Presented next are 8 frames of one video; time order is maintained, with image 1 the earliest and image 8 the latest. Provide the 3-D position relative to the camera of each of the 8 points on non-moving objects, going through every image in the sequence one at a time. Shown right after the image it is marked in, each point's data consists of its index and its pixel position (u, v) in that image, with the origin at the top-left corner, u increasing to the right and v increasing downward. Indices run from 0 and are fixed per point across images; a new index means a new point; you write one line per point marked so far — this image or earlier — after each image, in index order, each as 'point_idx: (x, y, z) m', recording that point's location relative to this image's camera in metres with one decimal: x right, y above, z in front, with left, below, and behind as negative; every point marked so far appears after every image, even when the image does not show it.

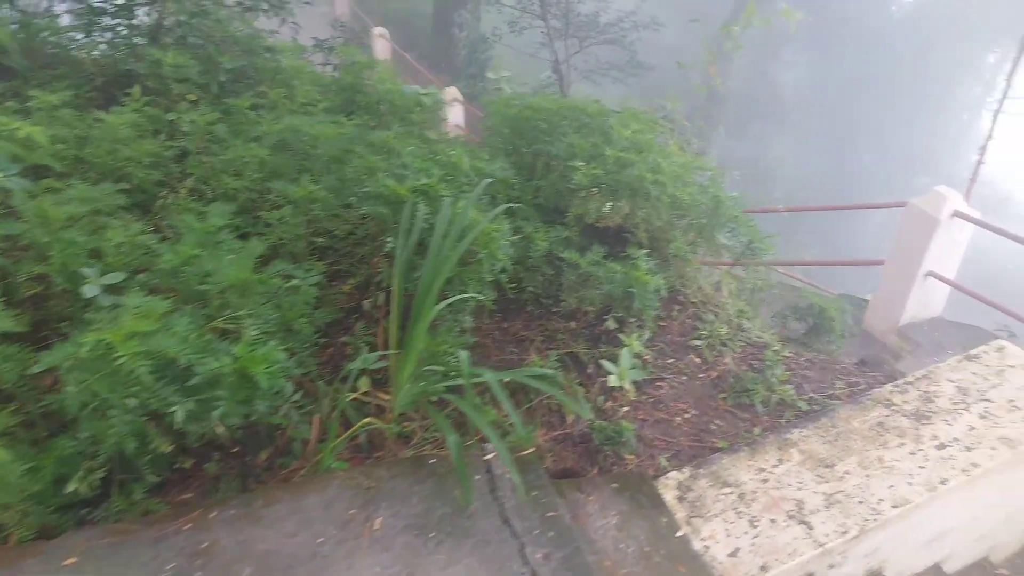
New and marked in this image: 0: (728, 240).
0: (+0.8, +0.2, +2.6) m
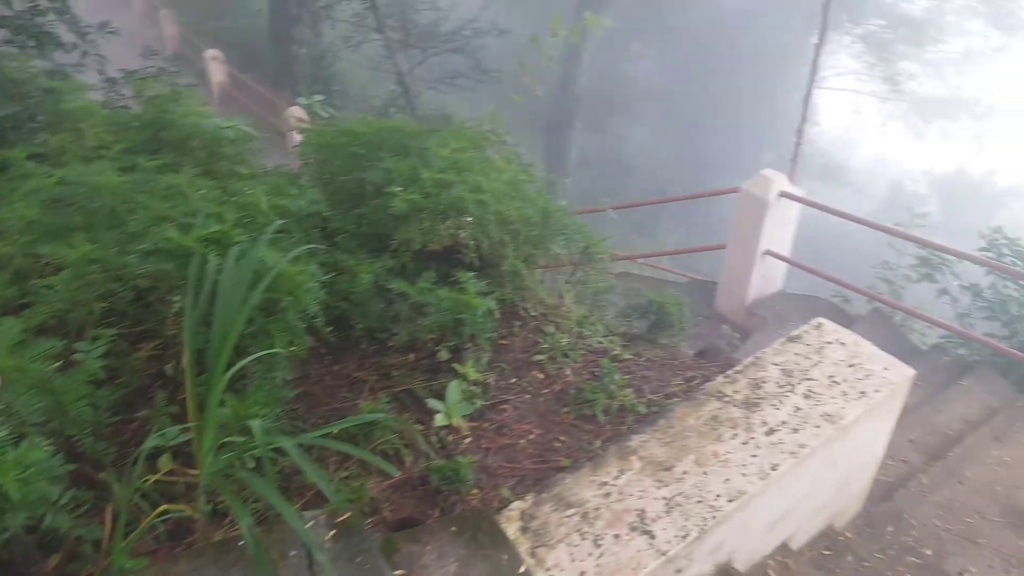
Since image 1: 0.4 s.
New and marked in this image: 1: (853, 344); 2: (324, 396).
0: (+0.2, +0.1, +2.6) m
1: (+1.1, -0.2, +2.2) m
2: (-0.5, -0.3, +1.9) m
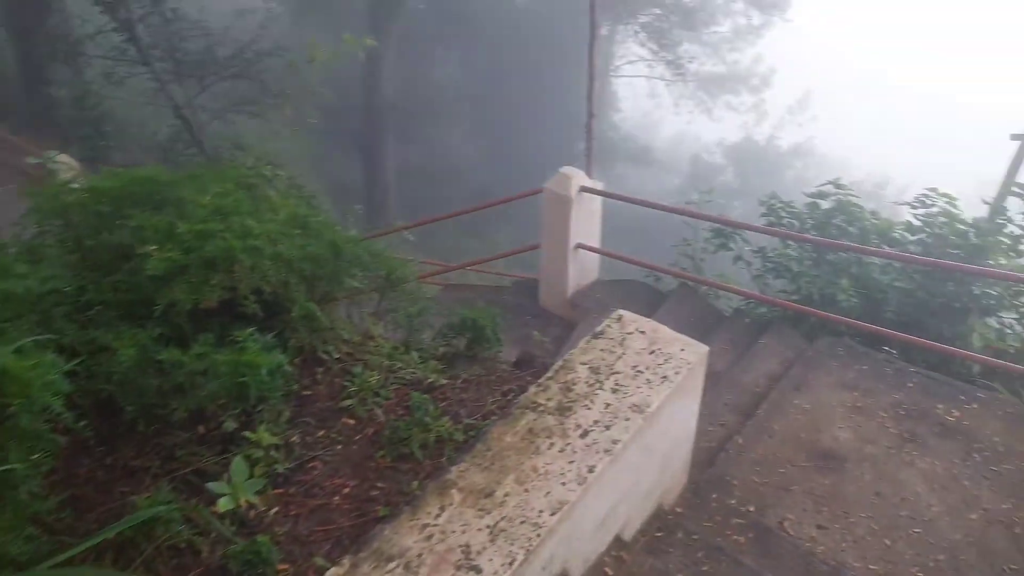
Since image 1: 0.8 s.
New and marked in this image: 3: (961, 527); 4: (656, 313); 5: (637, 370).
0: (-0.5, 0.0, +2.4) m
1: (+0.4, -0.1, +2.3) m
2: (-1.0, -0.5, +1.7) m
3: (+1.6, -0.8, +2.5) m
4: (+0.9, -0.2, +4.3) m
5: (+0.4, -0.2, +2.1) m
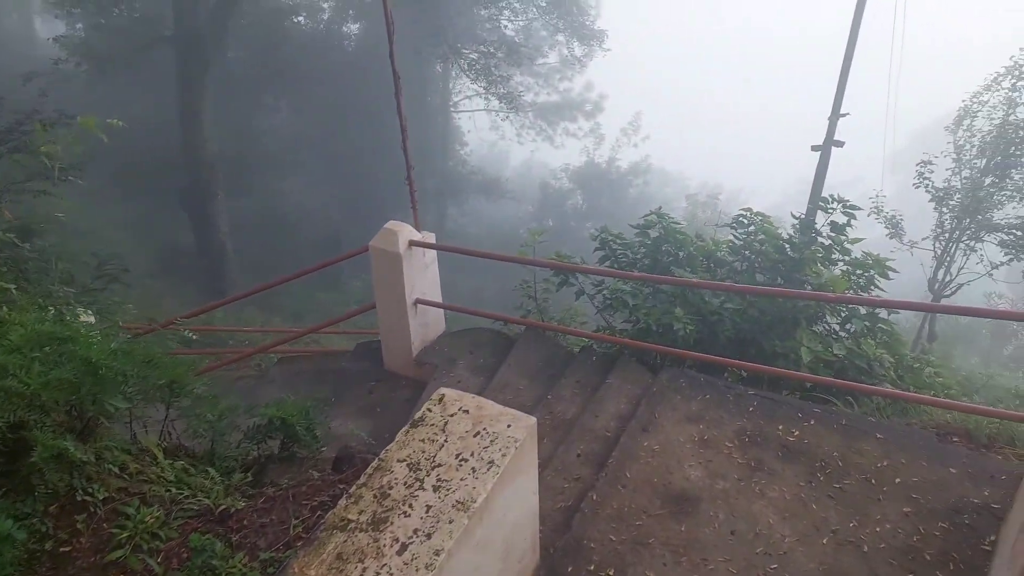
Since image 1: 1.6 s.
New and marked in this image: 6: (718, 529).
0: (-1.1, -0.3, +2.1) m
1: (-0.1, -0.3, +2.1) m
2: (-1.4, -0.8, +1.2) m
3: (+1.0, -0.9, +2.5) m
4: (0.0, -0.4, +4.1) m
5: (-0.1, -0.5, +1.9) m
6: (+0.7, -0.9, +2.6) m
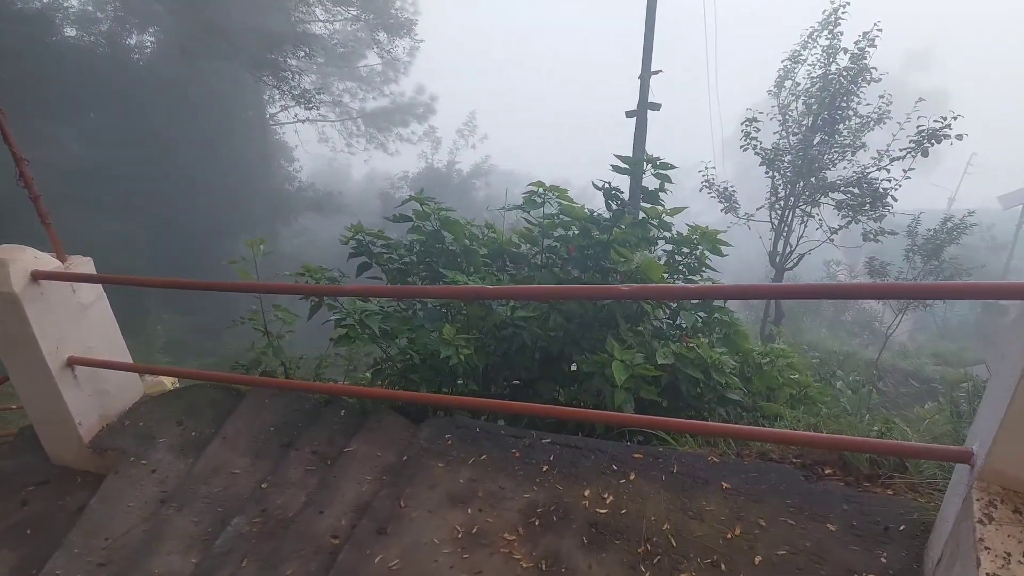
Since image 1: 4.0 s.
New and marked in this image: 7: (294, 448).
0: (-1.8, -0.5, +0.7) m
1: (-0.9, -0.4, +0.8) m
2: (-1.9, -1.1, -0.2) m
3: (+0.3, -0.9, +1.4) m
4: (-1.2, -0.6, +2.9) m
5: (-0.9, -0.6, +0.7) m
6: (-0.1, -0.9, +1.5) m
7: (-0.8, -0.6, +2.6) m
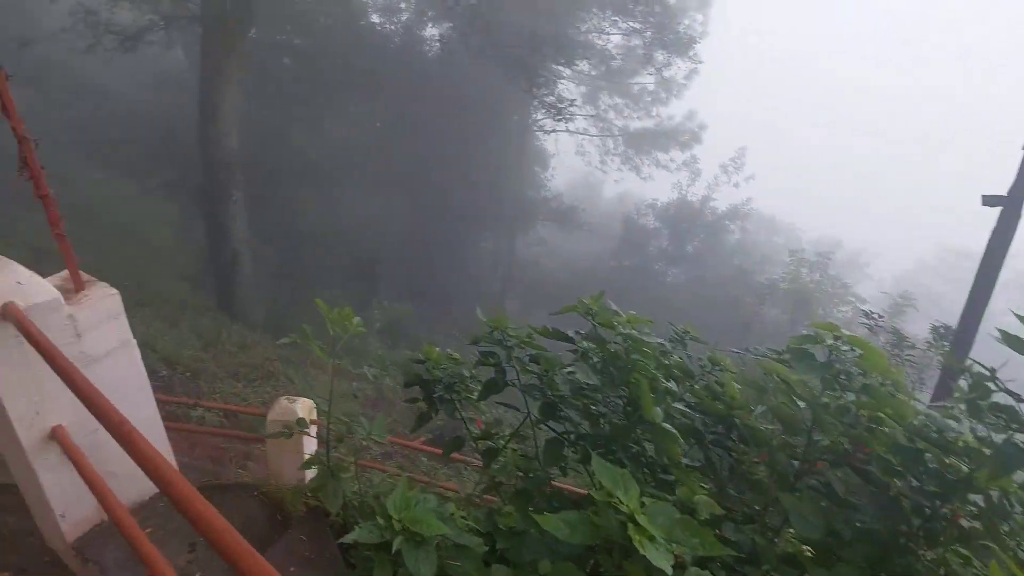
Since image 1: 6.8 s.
0: (-2.1, -0.5, -0.1) m
1: (-1.1, -0.6, -0.2) m
2: (-2.5, -1.0, -0.9) m
3: (0.0, -1.4, 0.0) m
4: (-0.8, -0.8, +1.8) m
5: (-1.2, -0.7, -0.4) m
6: (-0.2, -1.3, +0.2) m
7: (-0.5, -0.9, +1.5) m
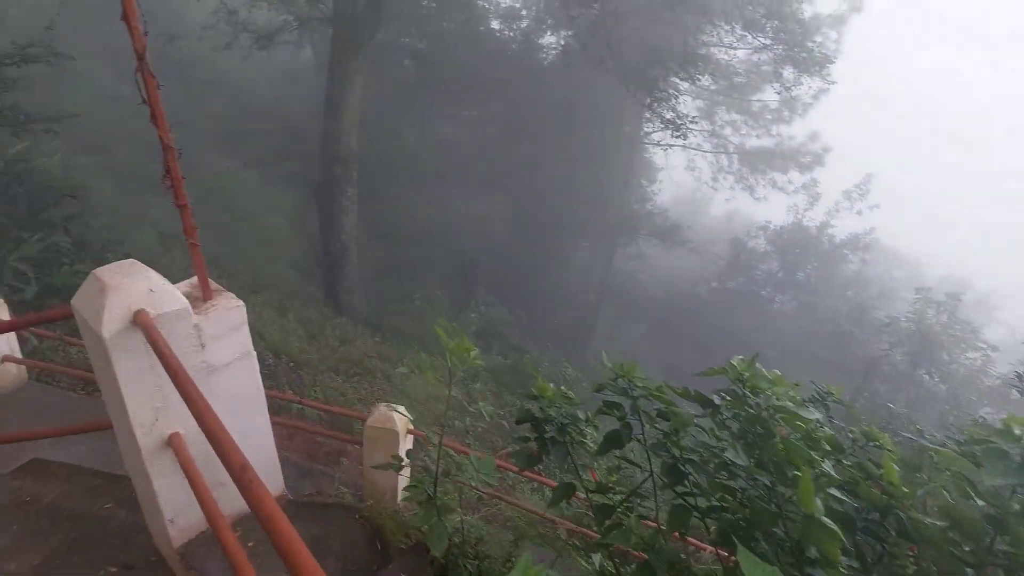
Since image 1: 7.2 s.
0: (-2.0, -0.4, 0.0) m
1: (-1.1, -0.6, -0.2) m
2: (-2.6, -0.8, -0.7) m
3: (0.0, -1.5, -0.2) m
4: (-0.5, -0.9, +1.7) m
5: (-1.2, -0.7, -0.4) m
6: (-0.2, -1.4, 0.0) m
7: (-0.3, -1.0, +1.4) m
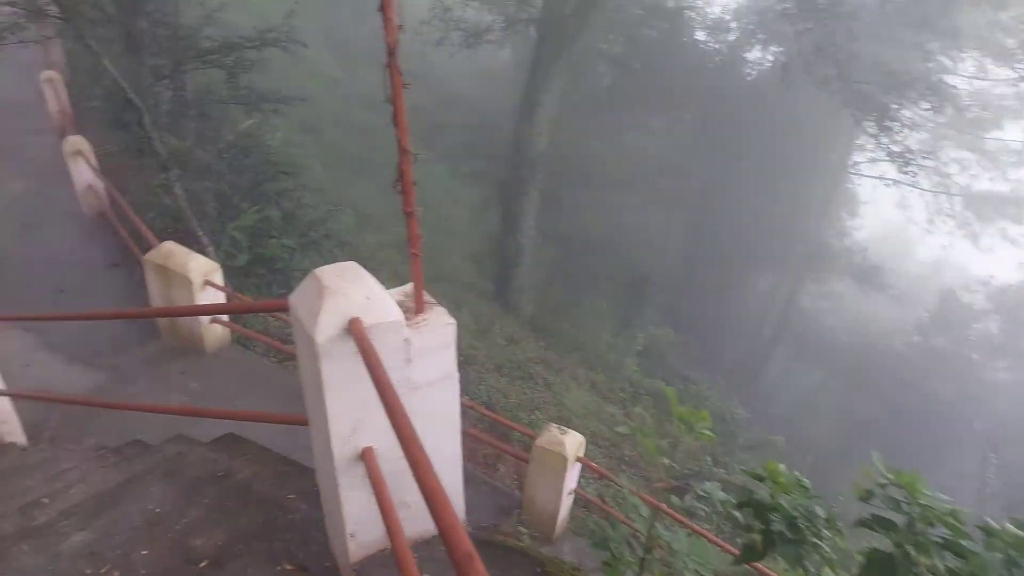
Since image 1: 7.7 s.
0: (-1.8, -0.3, +0.2) m
1: (-1.0, -0.6, -0.3) m
2: (-2.6, -0.6, -0.4) m
3: (-0.1, -1.5, -0.4) m
4: (-0.1, -1.0, +1.5) m
5: (-1.2, -0.7, -0.4) m
6: (-0.2, -1.4, -0.2) m
7: (0.0, -1.1, +1.1) m
